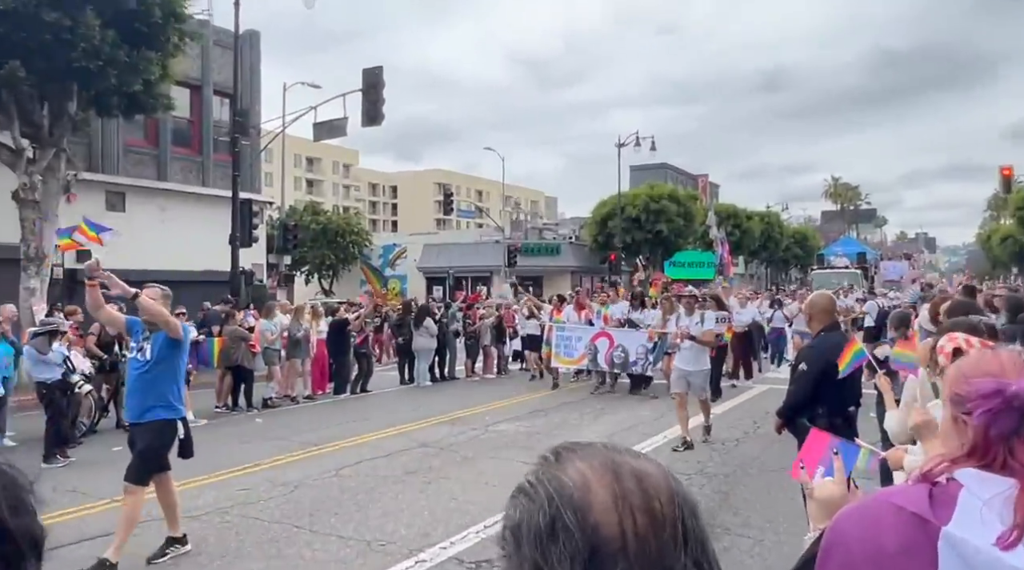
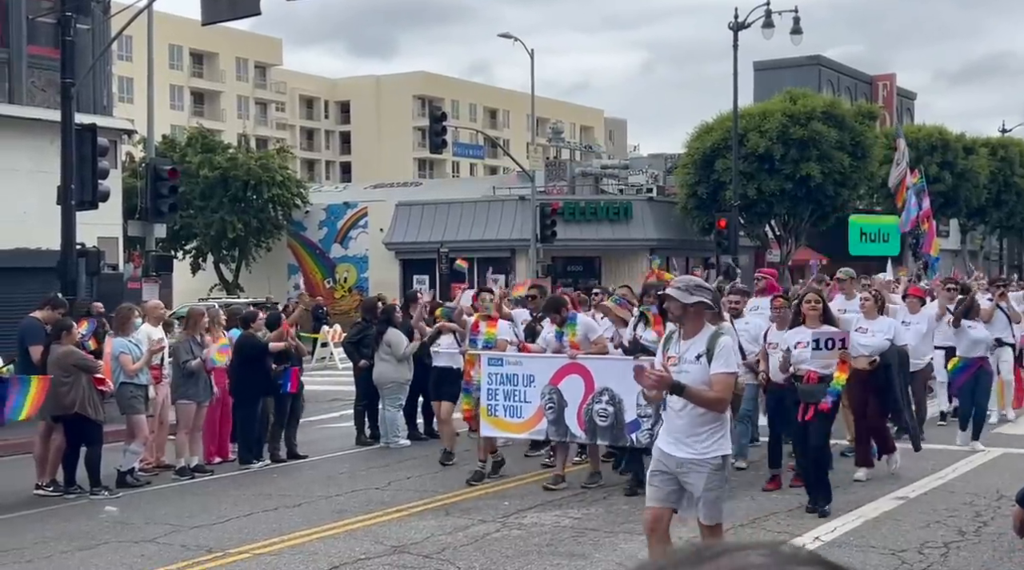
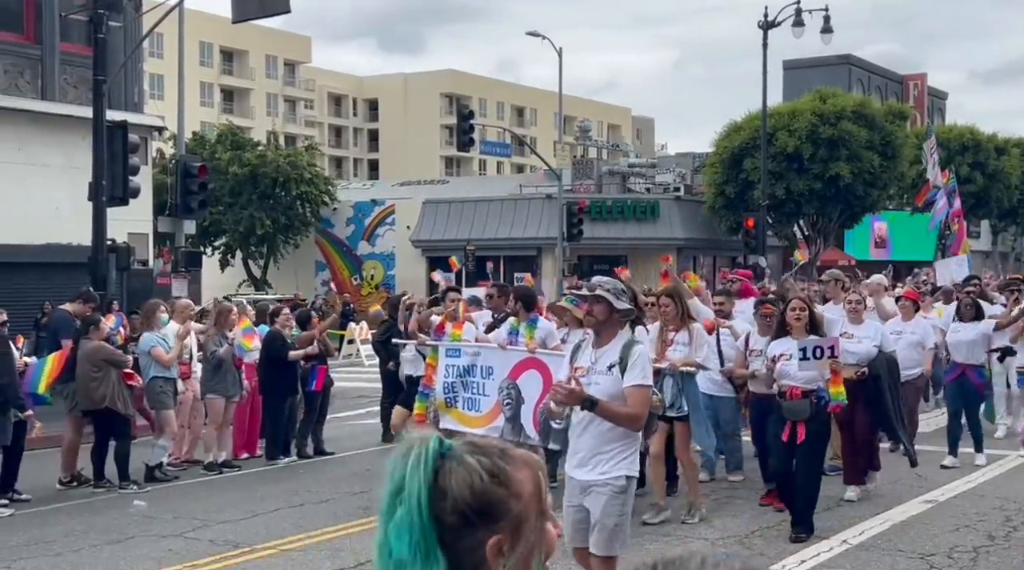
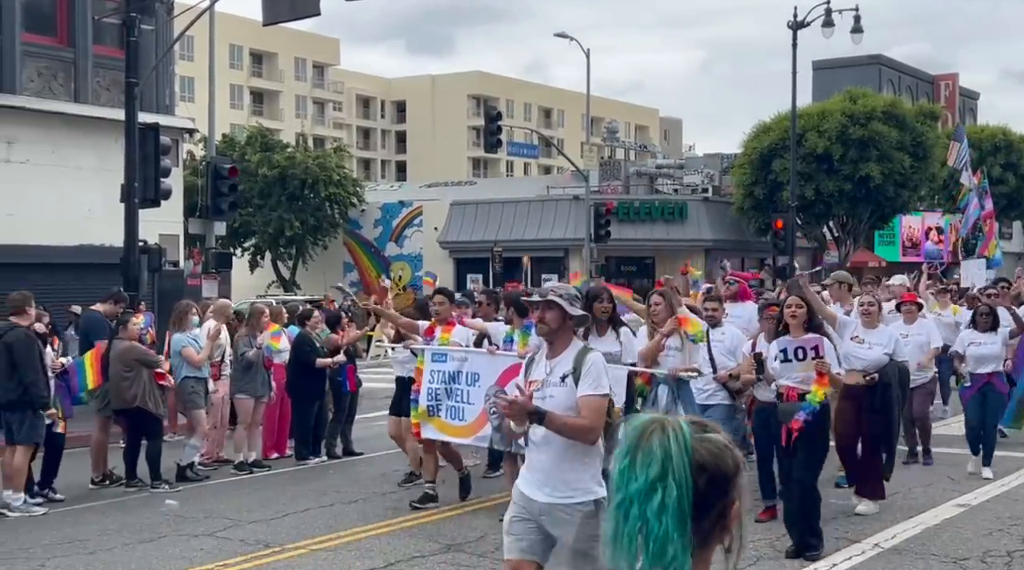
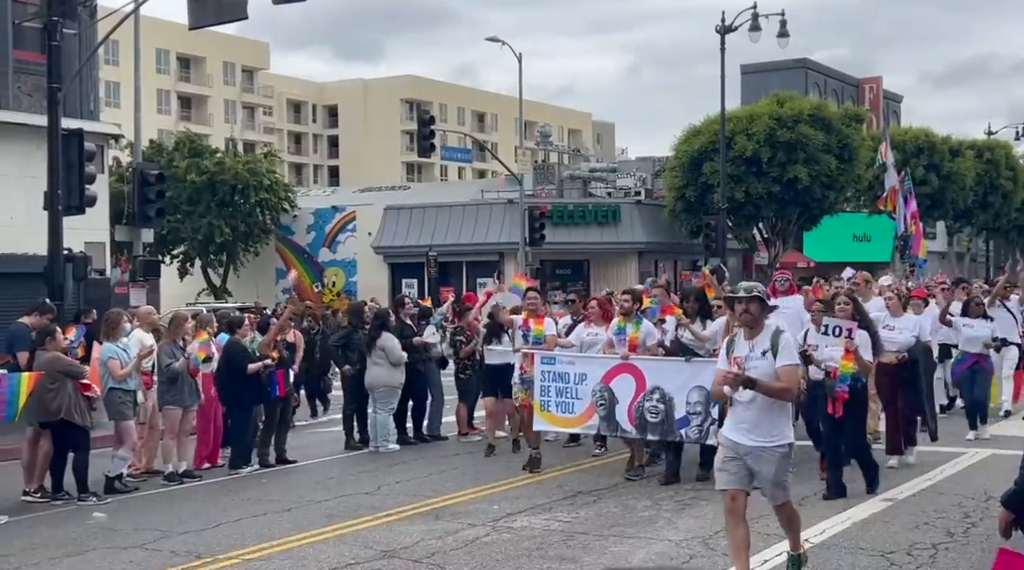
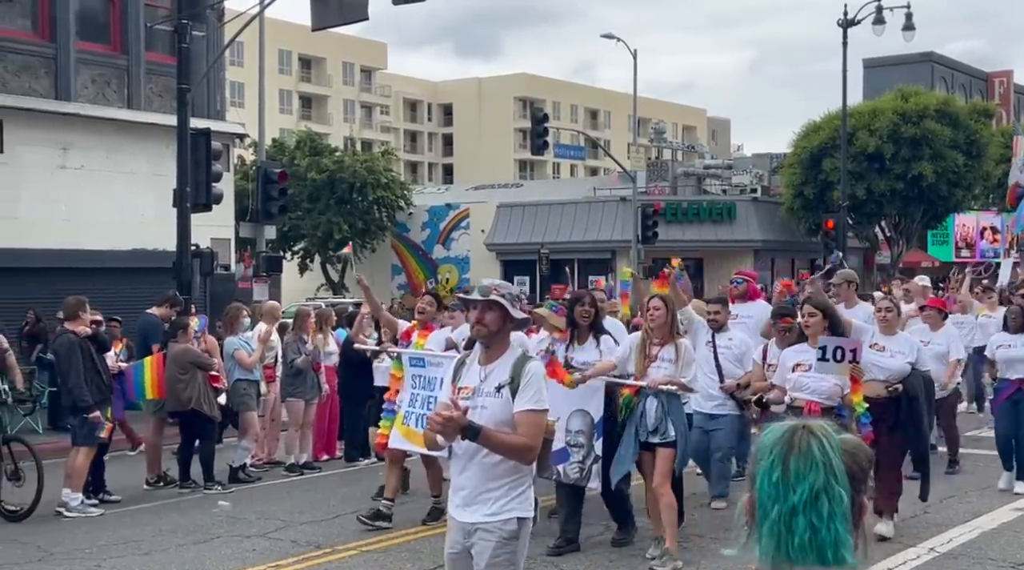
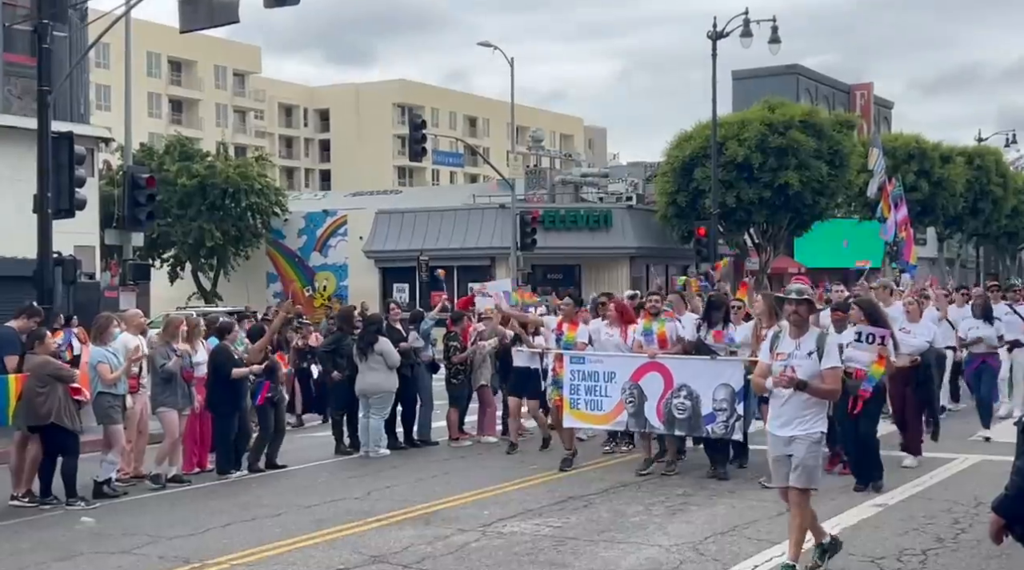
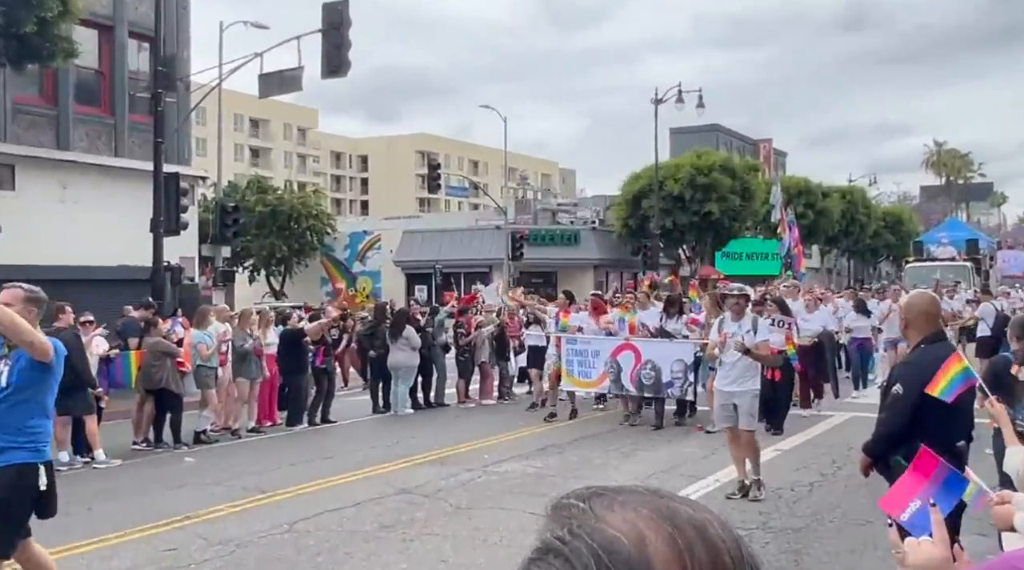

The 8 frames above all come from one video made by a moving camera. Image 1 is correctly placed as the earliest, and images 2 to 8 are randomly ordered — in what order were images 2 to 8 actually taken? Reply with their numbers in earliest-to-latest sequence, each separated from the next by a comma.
8, 7, 5, 2, 3, 4, 6
